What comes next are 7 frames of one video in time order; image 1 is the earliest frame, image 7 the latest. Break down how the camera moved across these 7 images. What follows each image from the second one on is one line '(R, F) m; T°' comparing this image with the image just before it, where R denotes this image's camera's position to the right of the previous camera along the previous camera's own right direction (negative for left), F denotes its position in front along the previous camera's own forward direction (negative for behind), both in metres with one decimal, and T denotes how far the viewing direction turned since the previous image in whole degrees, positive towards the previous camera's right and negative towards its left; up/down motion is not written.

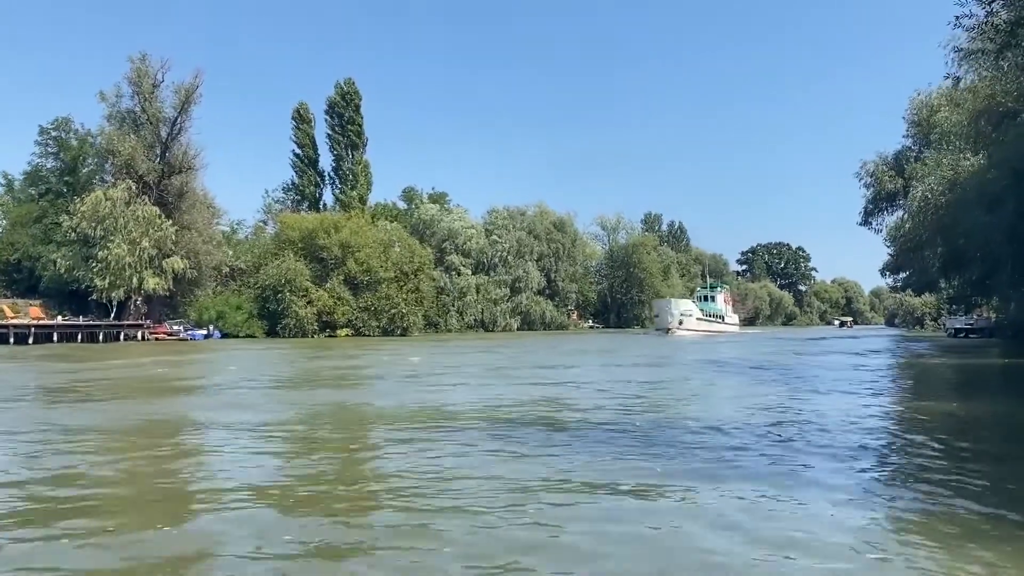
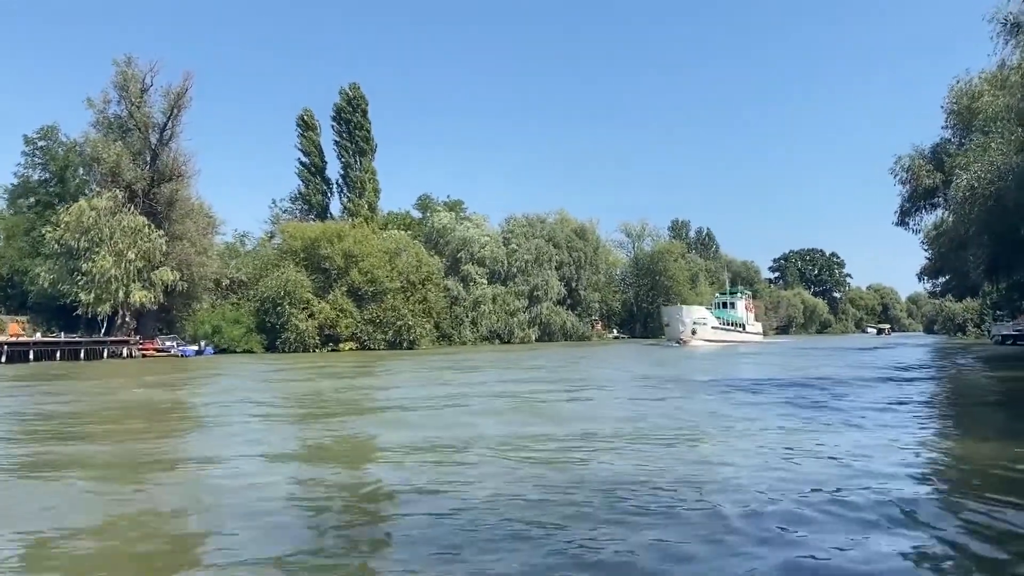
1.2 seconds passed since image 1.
(+1.3, +3.2) m; -2°
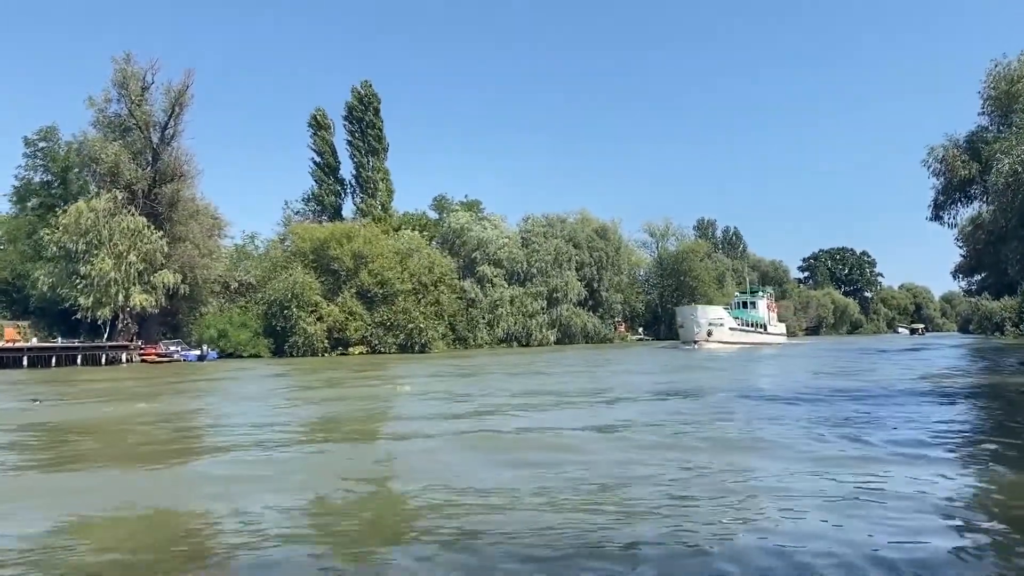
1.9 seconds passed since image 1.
(+0.8, +2.0) m; -2°
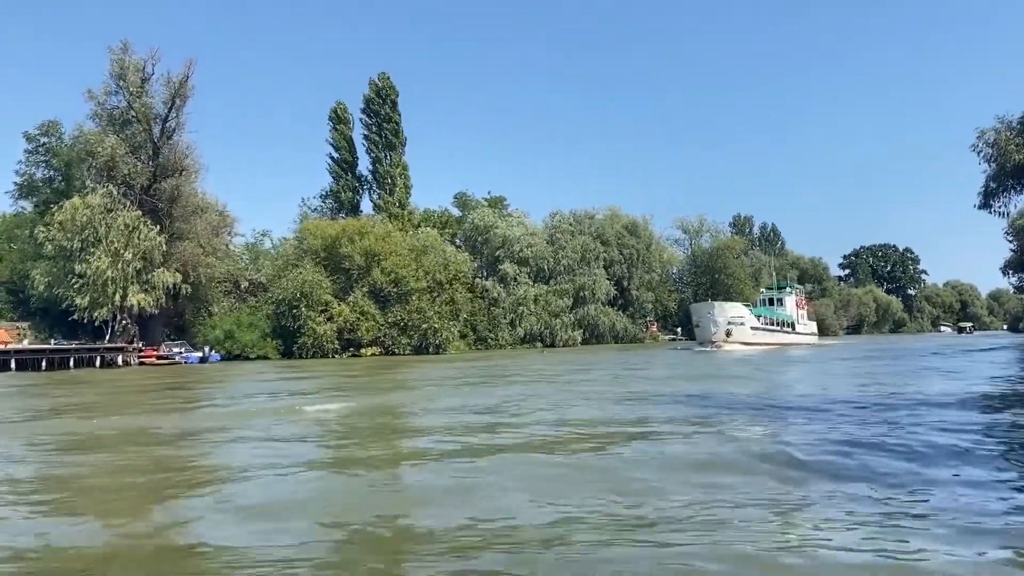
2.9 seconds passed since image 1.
(+1.1, +2.7) m; -3°
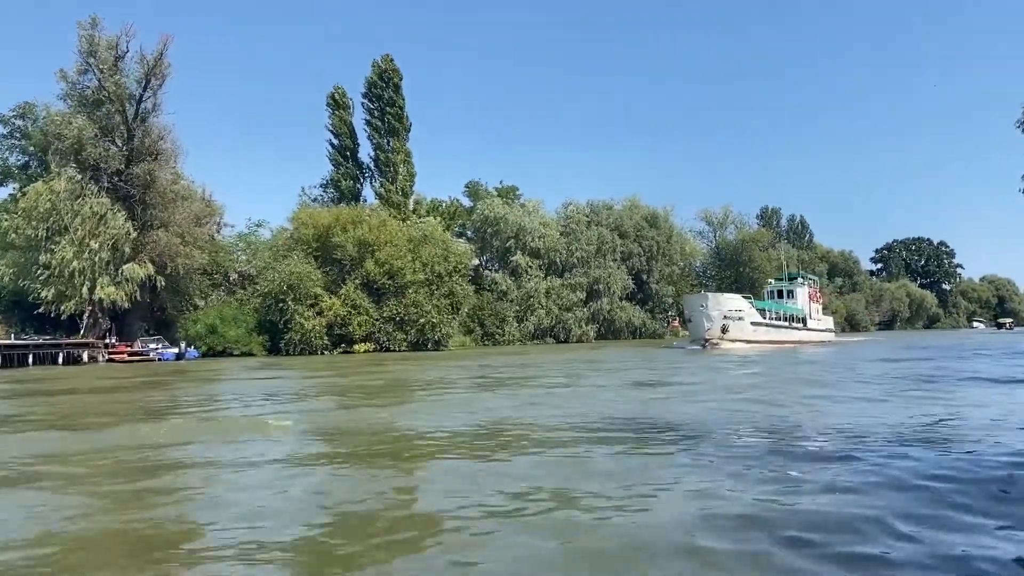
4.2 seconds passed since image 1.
(+1.6, +3.5) m; -2°
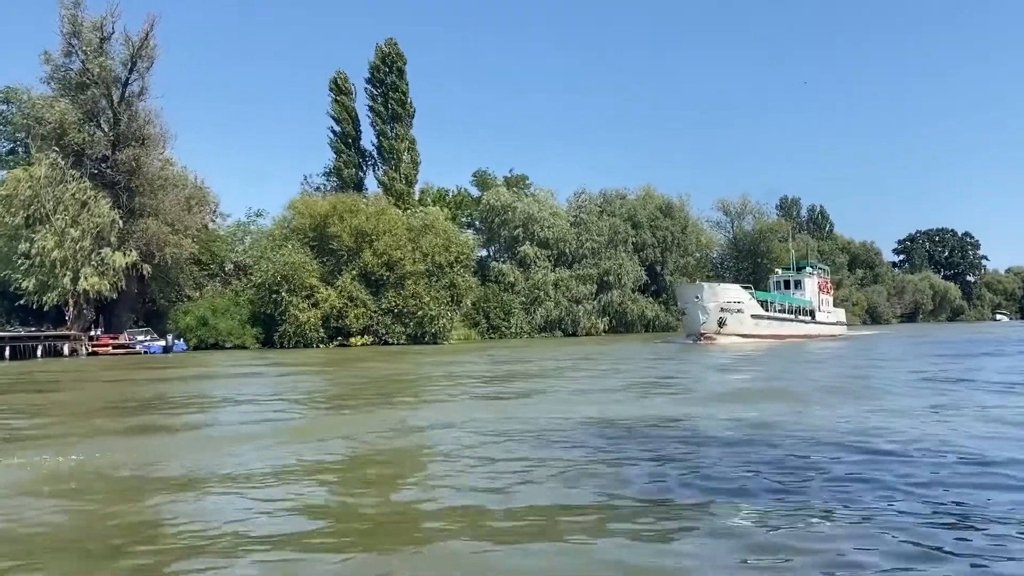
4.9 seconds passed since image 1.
(+1.0, +1.9) m; -1°
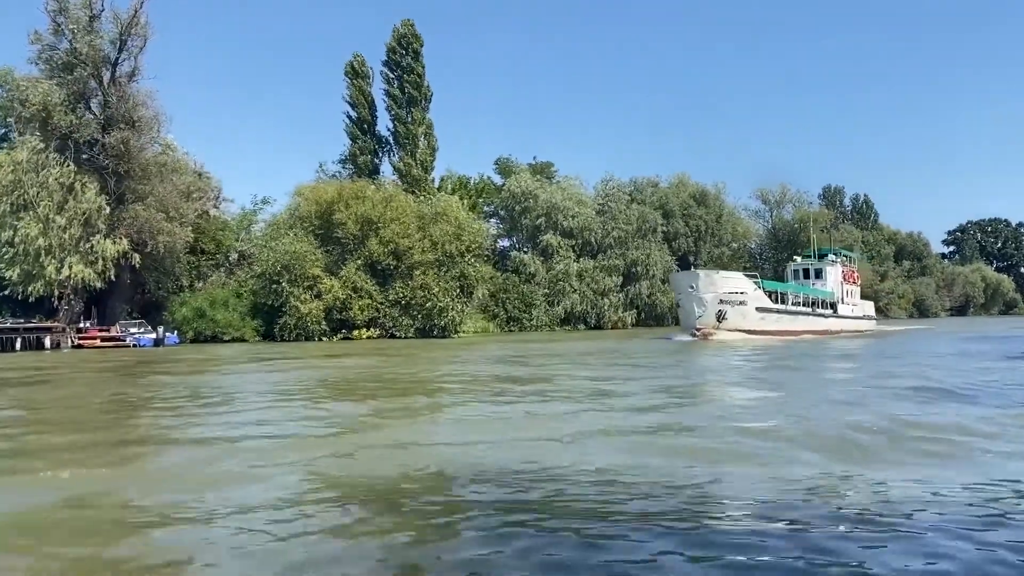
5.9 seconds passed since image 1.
(+1.5, +2.8) m; -3°
